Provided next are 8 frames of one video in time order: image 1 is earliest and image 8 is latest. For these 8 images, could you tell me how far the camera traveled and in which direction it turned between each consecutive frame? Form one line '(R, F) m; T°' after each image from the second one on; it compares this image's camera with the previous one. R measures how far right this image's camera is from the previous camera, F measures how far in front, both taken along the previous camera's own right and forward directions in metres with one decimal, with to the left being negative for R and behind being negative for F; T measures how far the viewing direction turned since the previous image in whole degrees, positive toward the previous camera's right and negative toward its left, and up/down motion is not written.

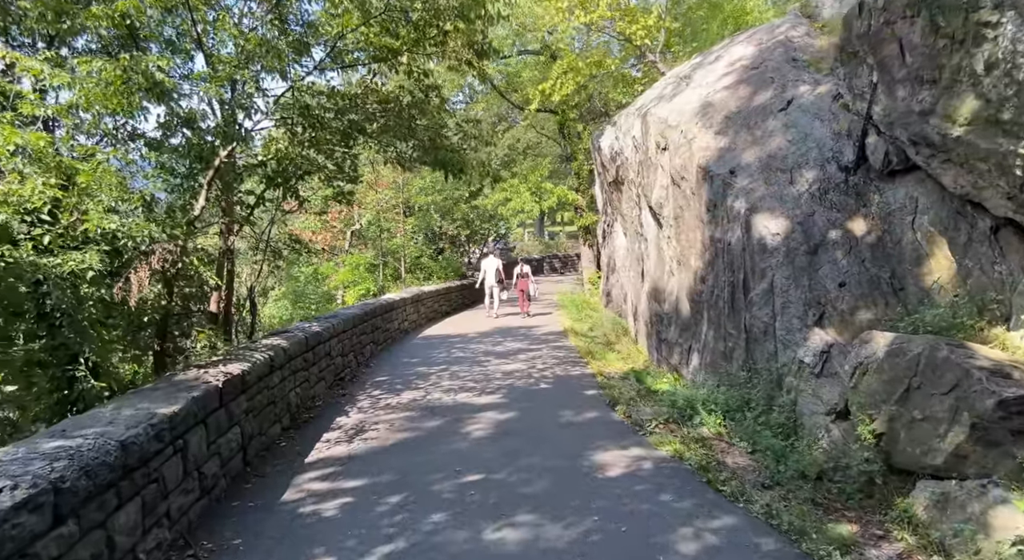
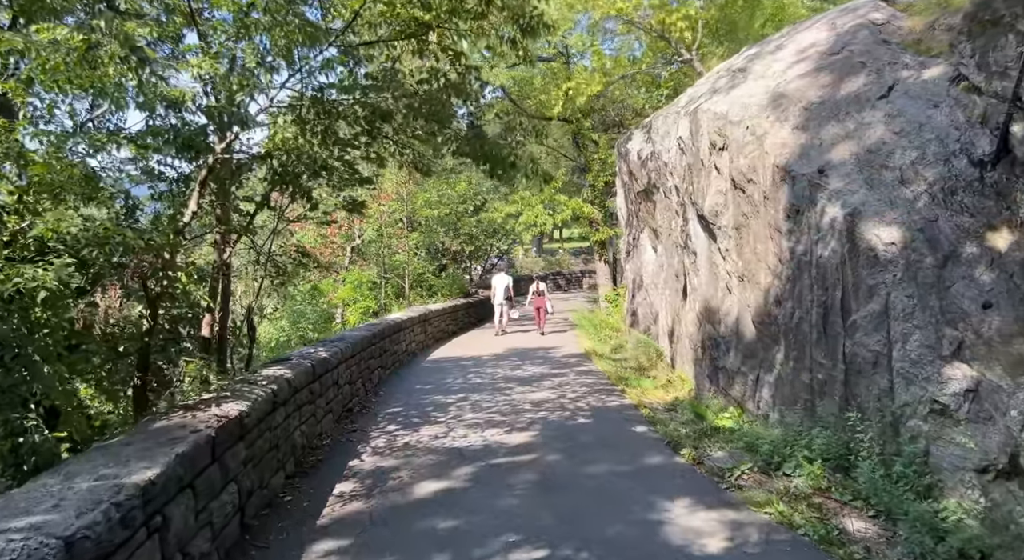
(-0.4, +1.0) m; 0°
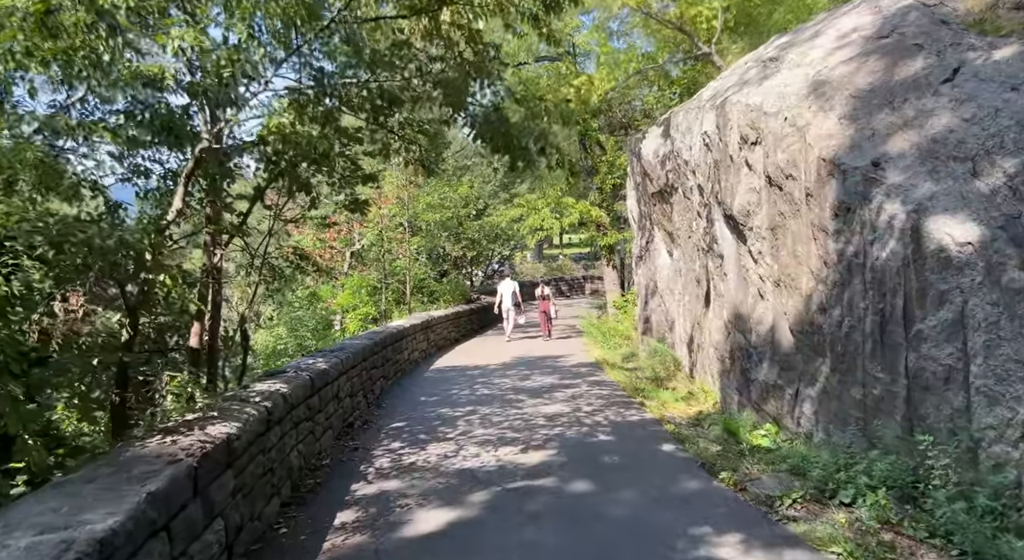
(-0.1, +0.5) m; 0°
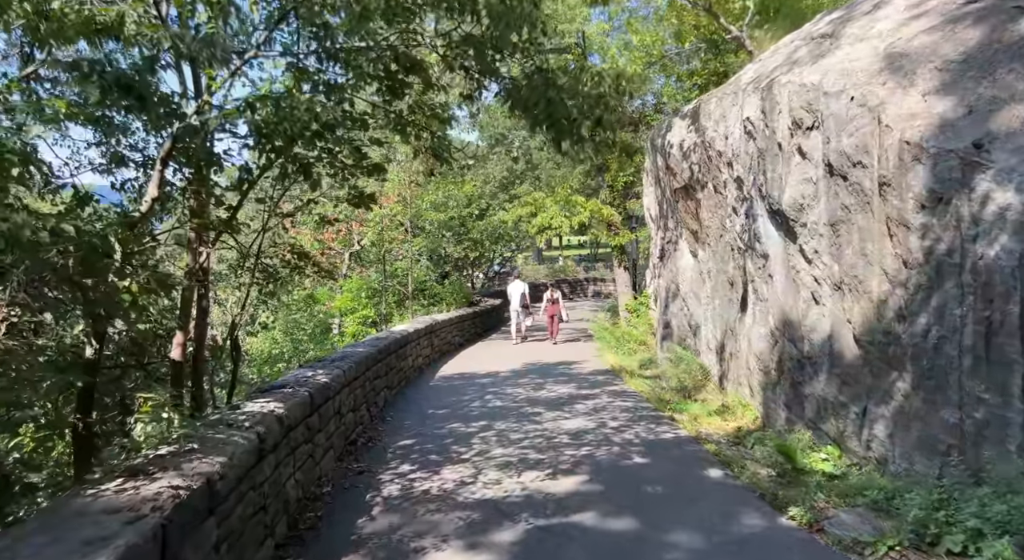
(-0.2, +0.7) m; 0°
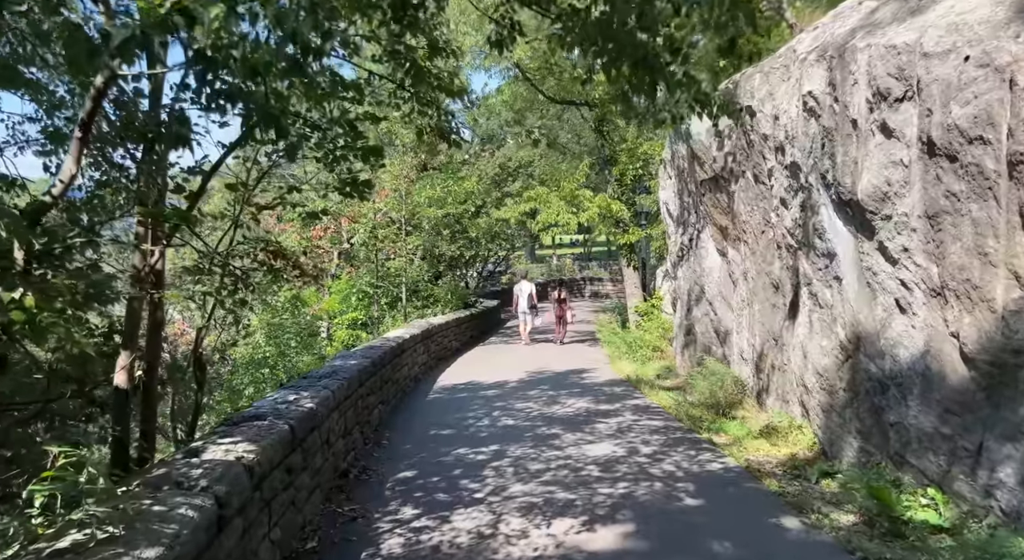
(-0.2, +1.0) m; +1°
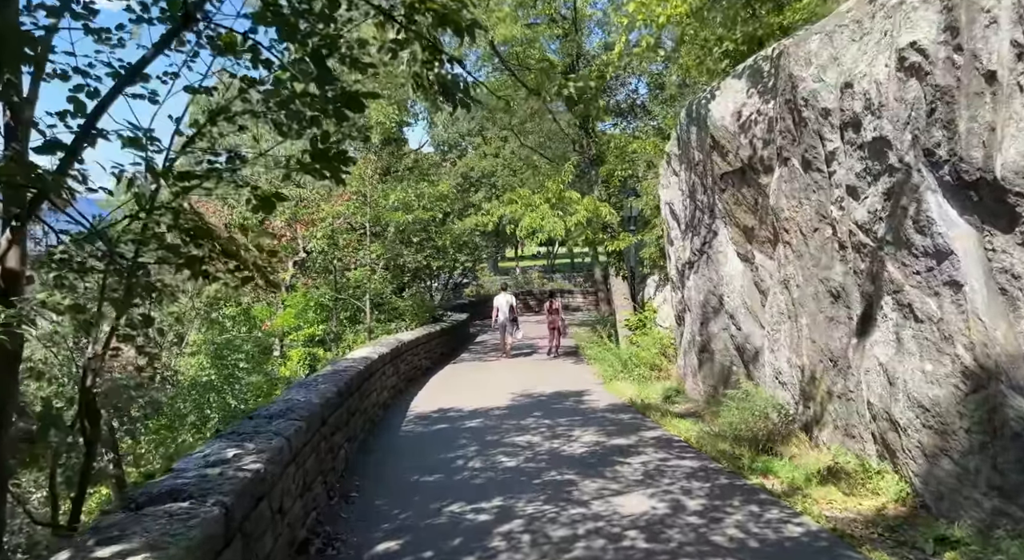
(-0.4, +1.4) m; +3°
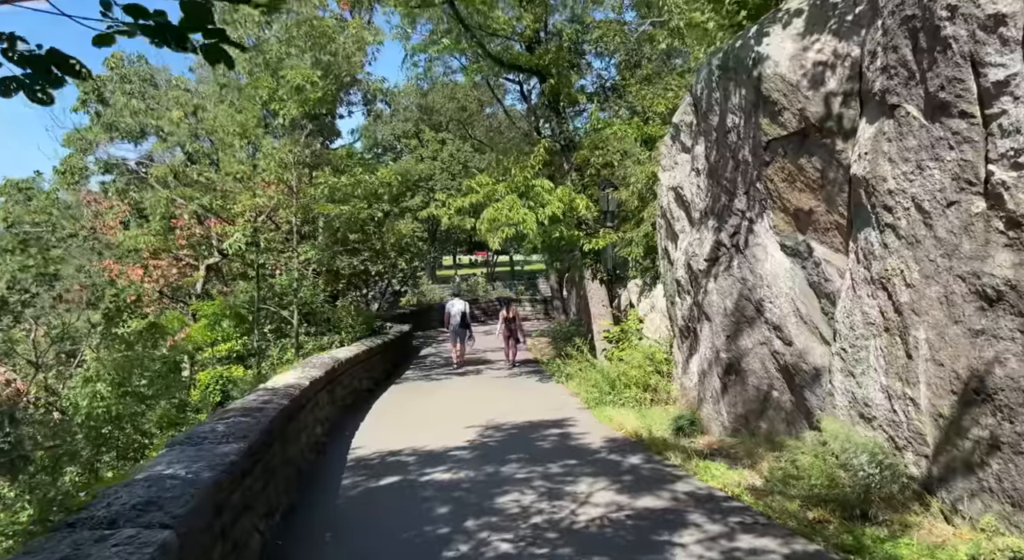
(-0.4, +2.1) m; +5°
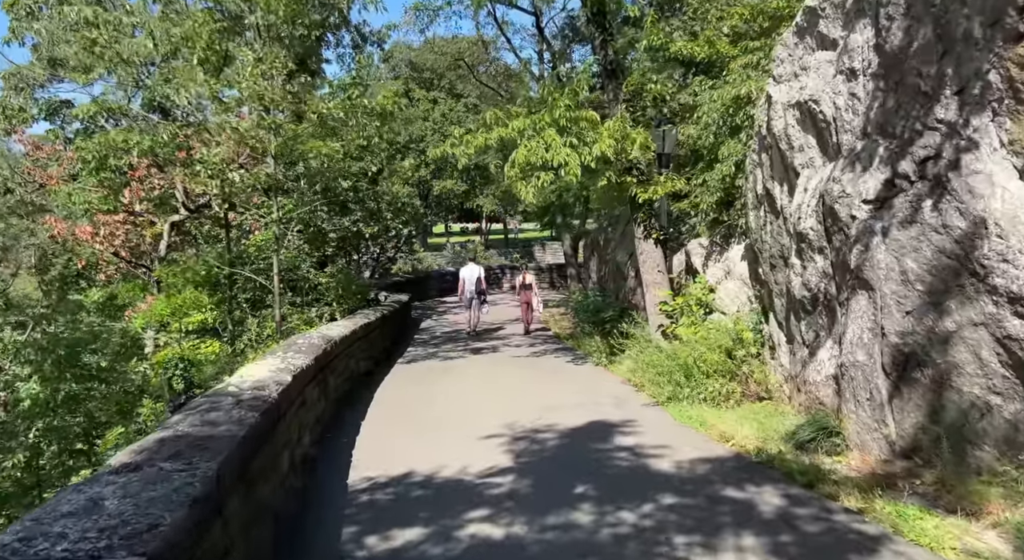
(-0.6, +2.4) m; +1°
